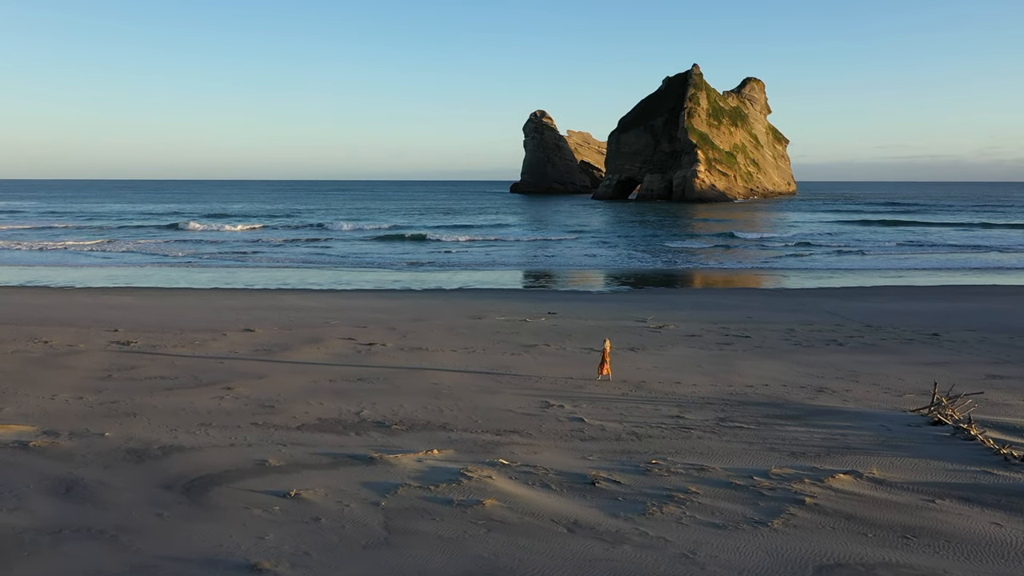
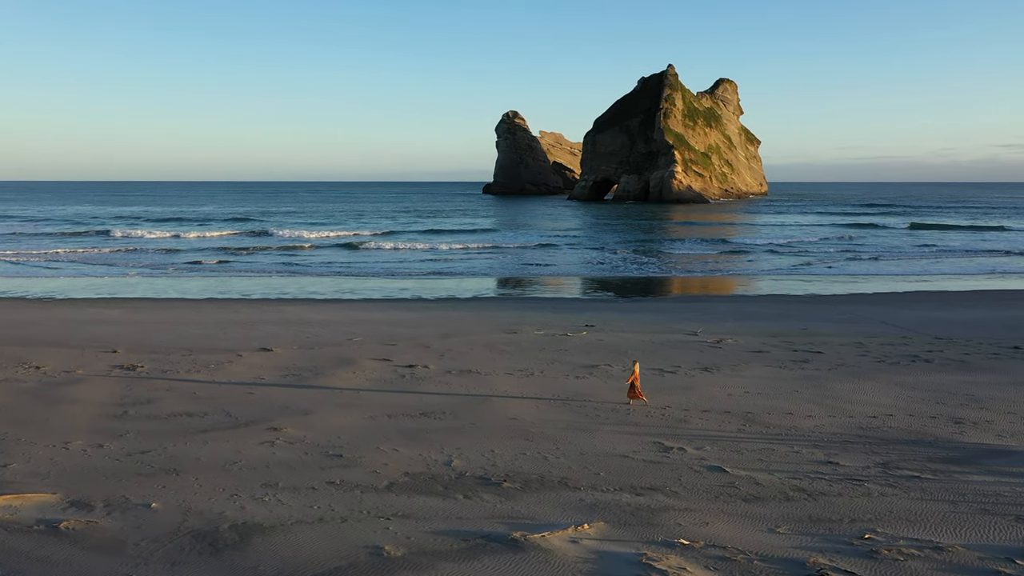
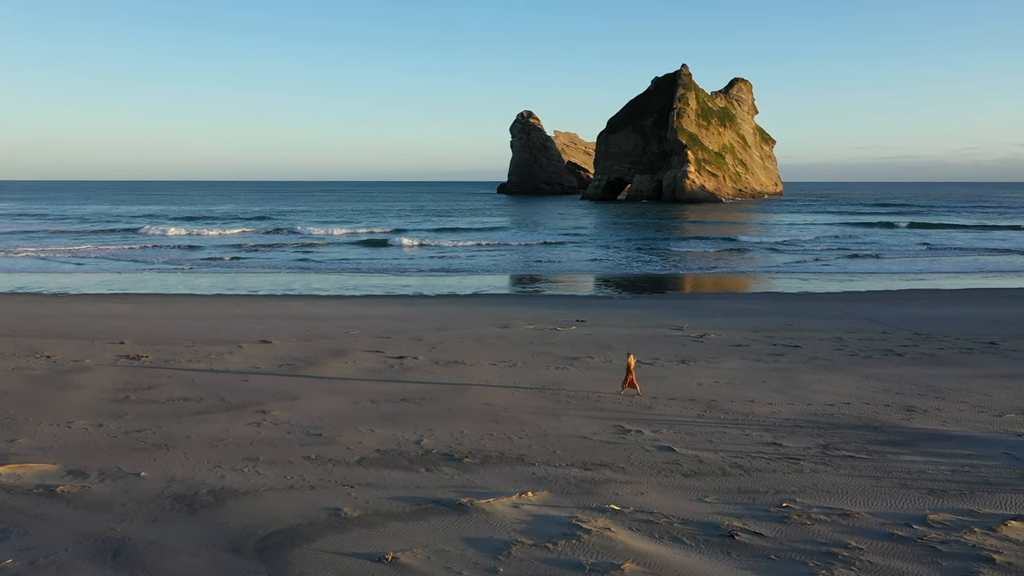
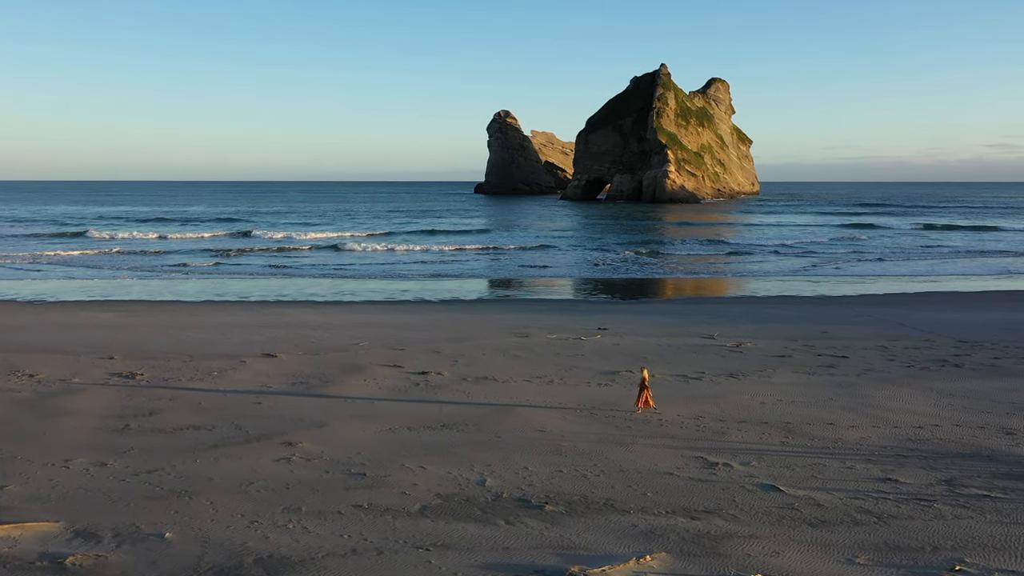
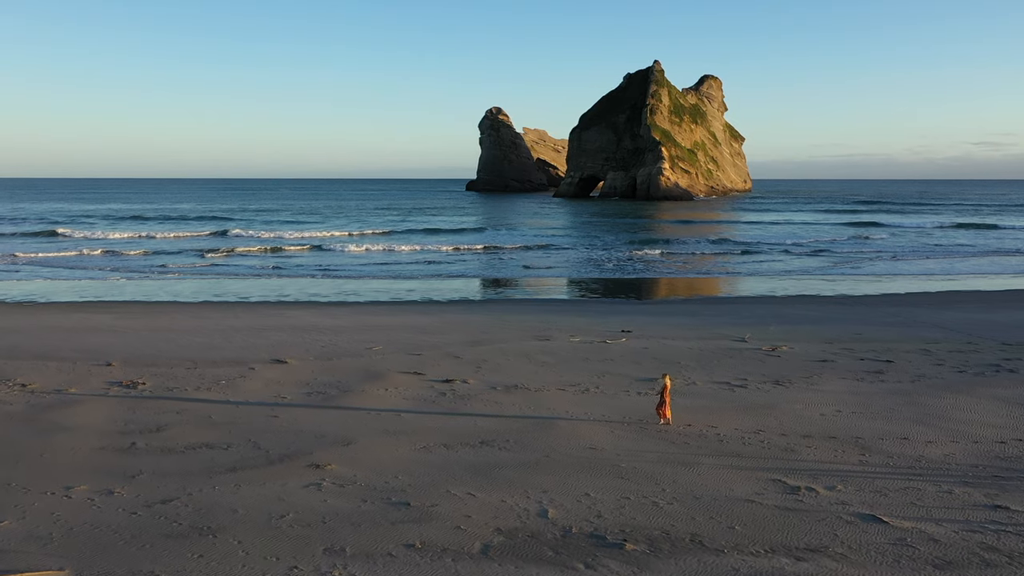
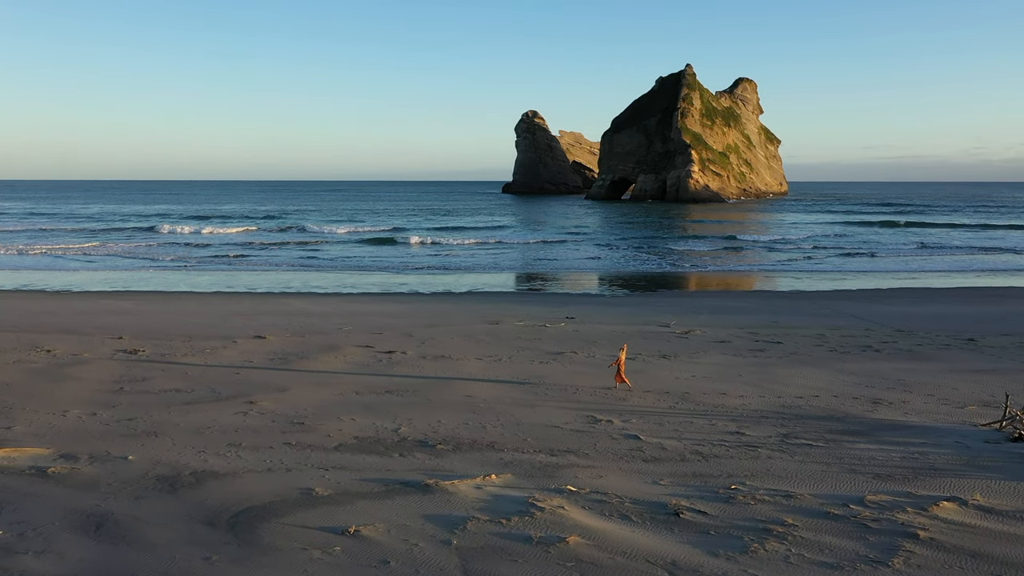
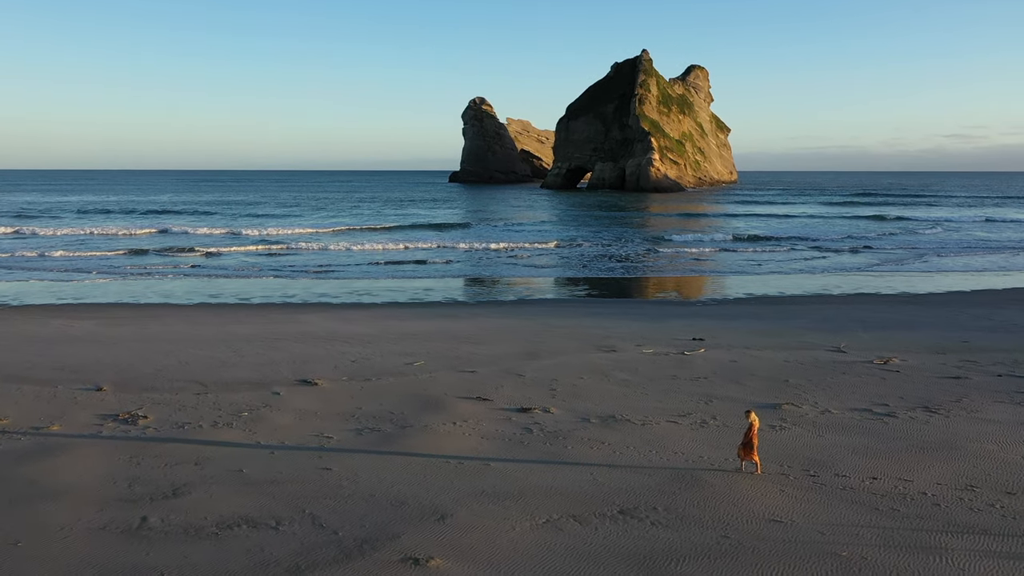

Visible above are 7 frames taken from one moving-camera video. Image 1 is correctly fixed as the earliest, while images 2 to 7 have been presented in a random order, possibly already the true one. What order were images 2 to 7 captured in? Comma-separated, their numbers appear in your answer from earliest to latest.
6, 3, 2, 4, 5, 7
